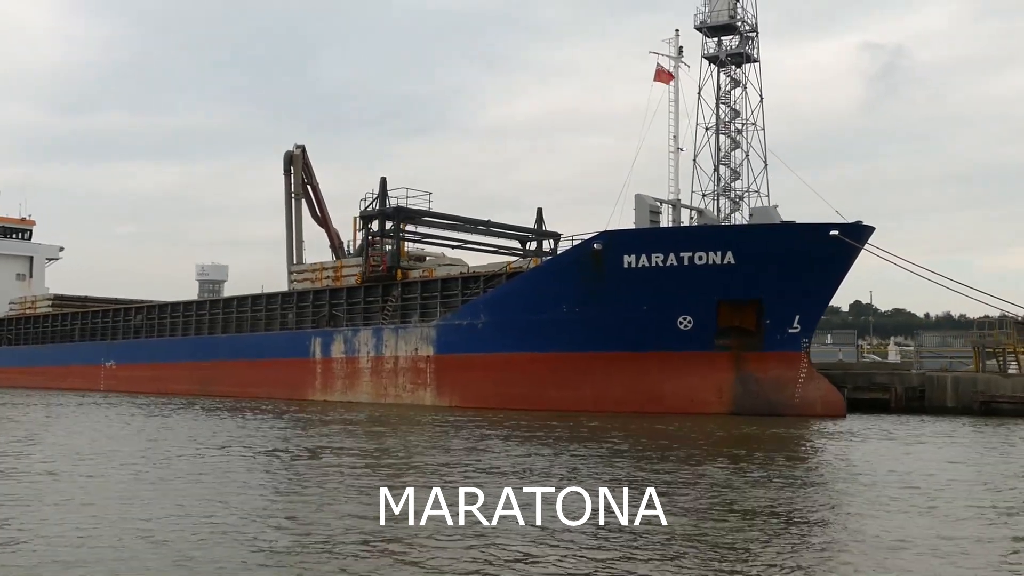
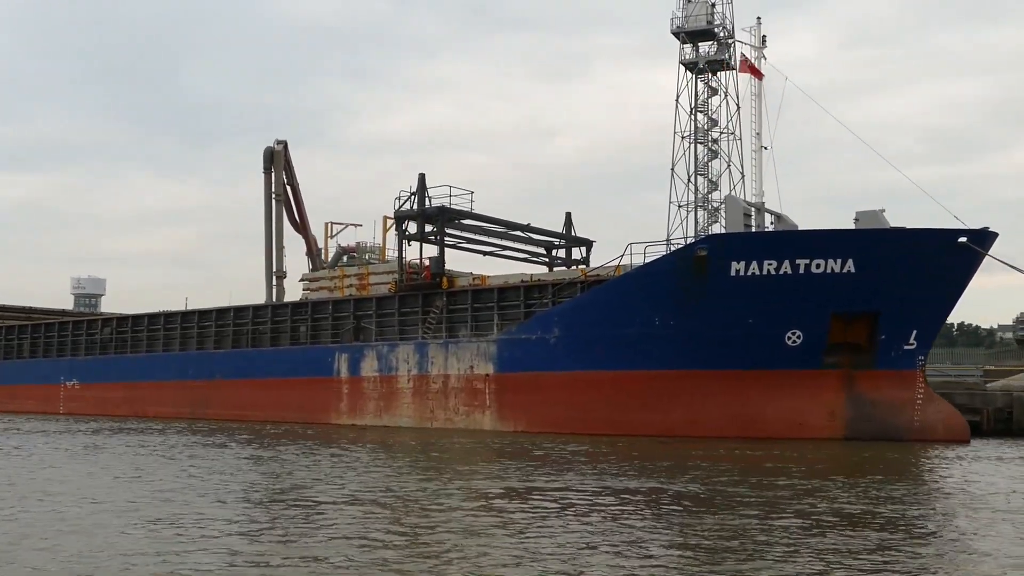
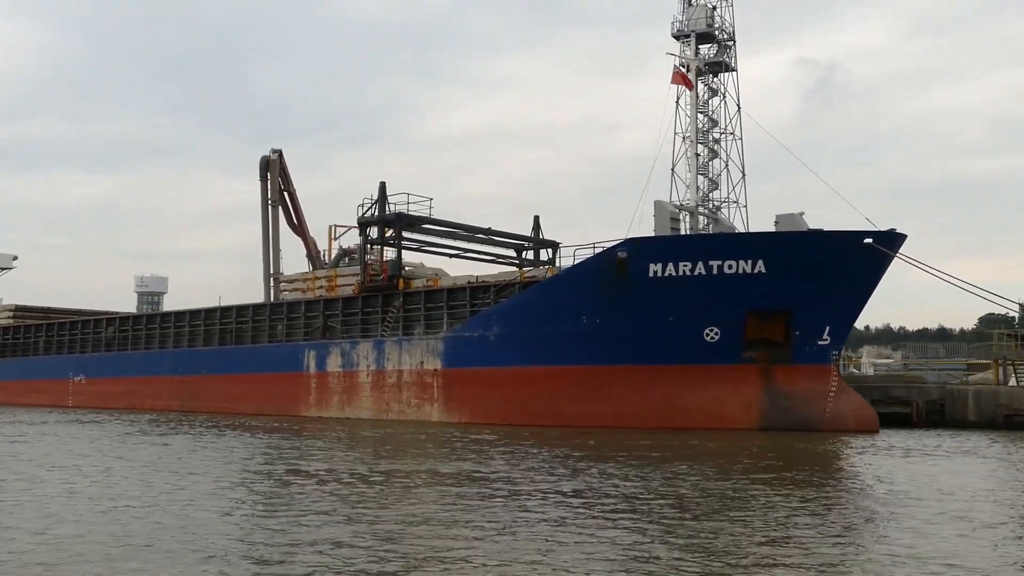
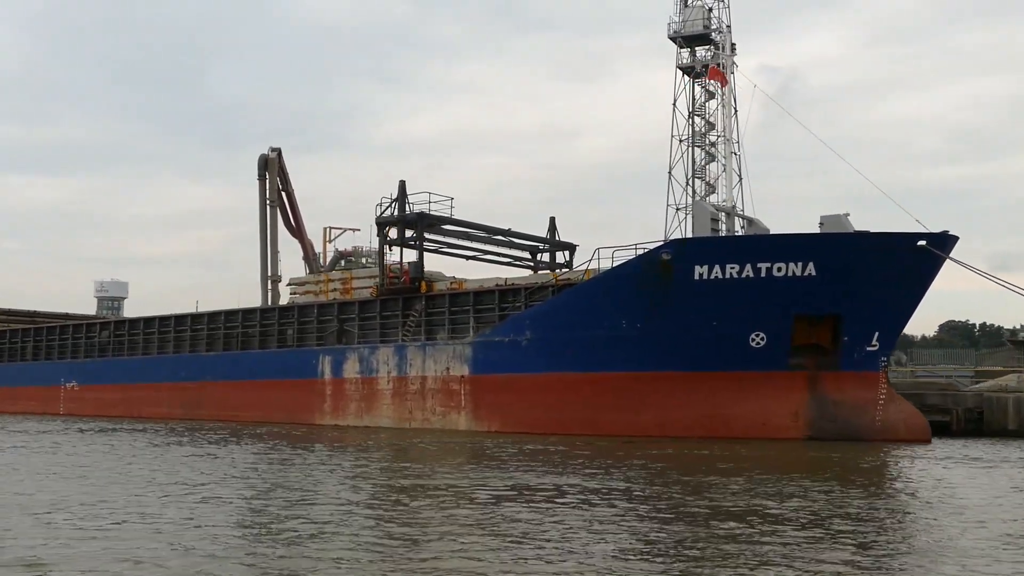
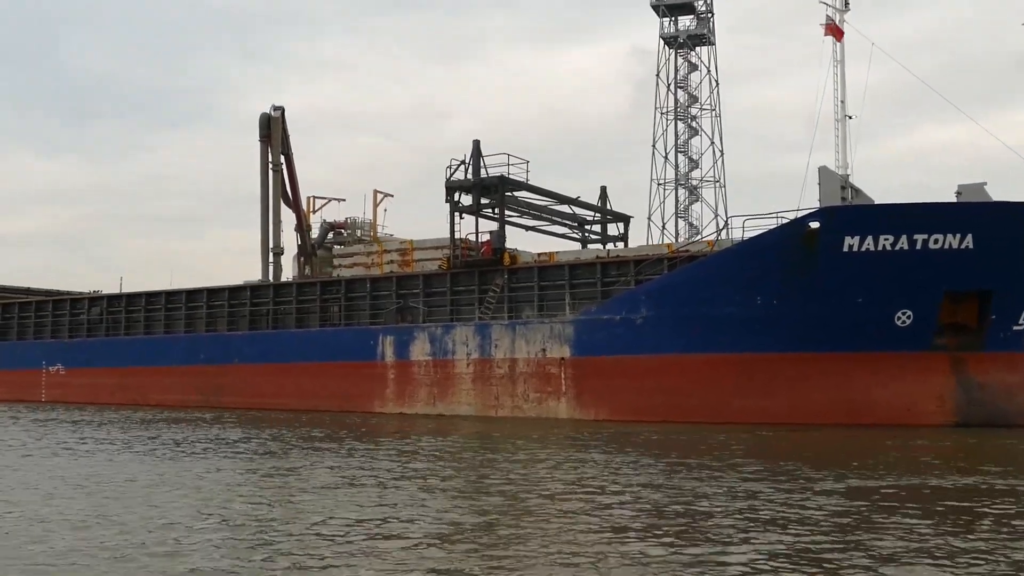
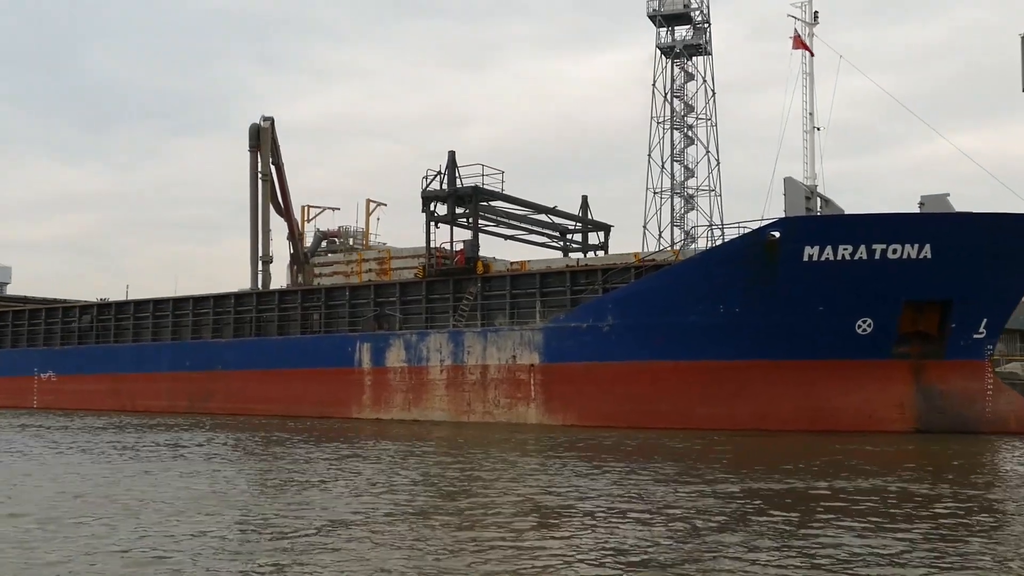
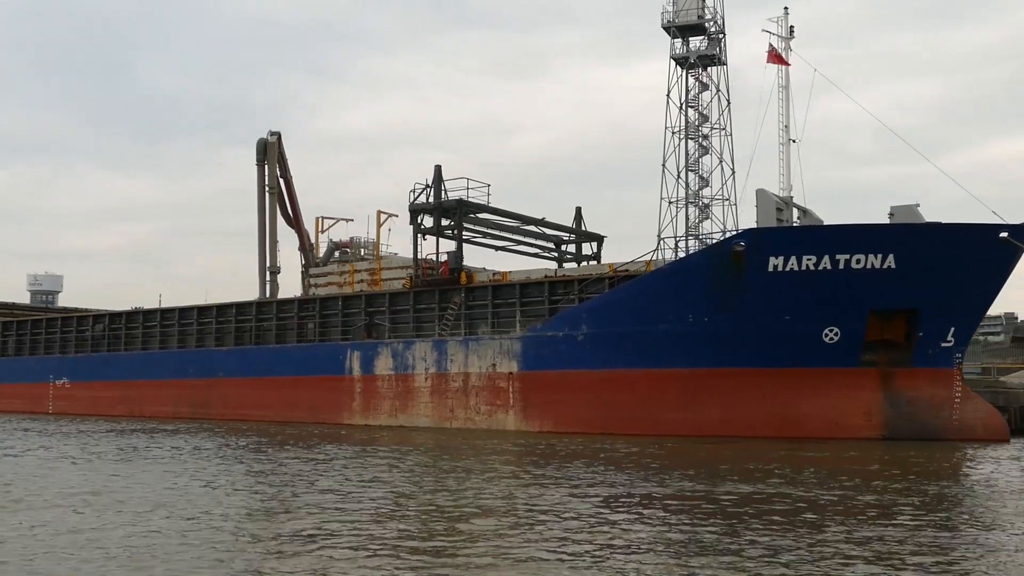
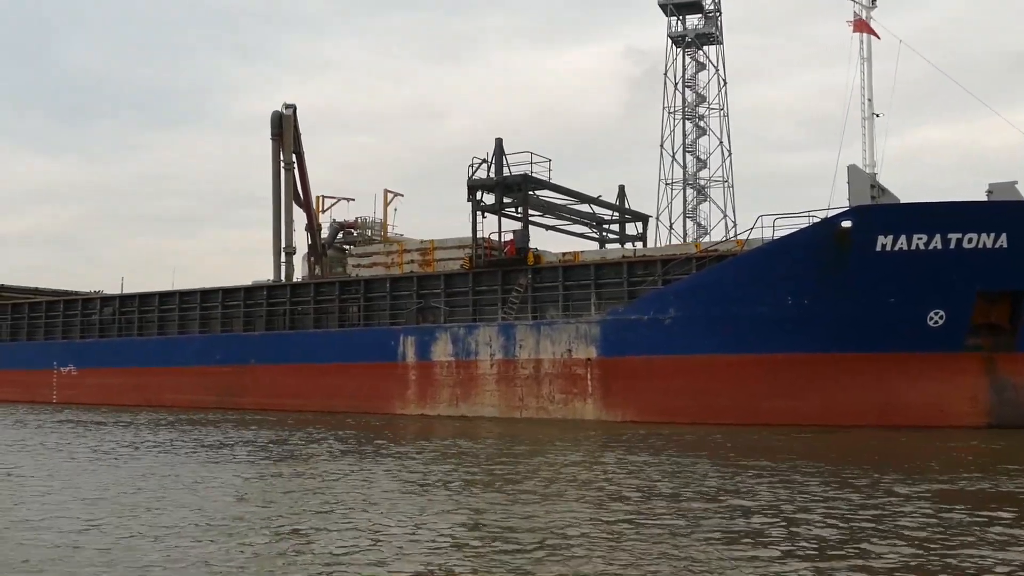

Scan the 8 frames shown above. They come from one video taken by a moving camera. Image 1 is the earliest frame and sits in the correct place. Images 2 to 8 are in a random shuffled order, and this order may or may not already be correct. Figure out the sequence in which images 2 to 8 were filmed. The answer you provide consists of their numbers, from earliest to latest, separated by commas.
3, 4, 2, 7, 6, 5, 8
